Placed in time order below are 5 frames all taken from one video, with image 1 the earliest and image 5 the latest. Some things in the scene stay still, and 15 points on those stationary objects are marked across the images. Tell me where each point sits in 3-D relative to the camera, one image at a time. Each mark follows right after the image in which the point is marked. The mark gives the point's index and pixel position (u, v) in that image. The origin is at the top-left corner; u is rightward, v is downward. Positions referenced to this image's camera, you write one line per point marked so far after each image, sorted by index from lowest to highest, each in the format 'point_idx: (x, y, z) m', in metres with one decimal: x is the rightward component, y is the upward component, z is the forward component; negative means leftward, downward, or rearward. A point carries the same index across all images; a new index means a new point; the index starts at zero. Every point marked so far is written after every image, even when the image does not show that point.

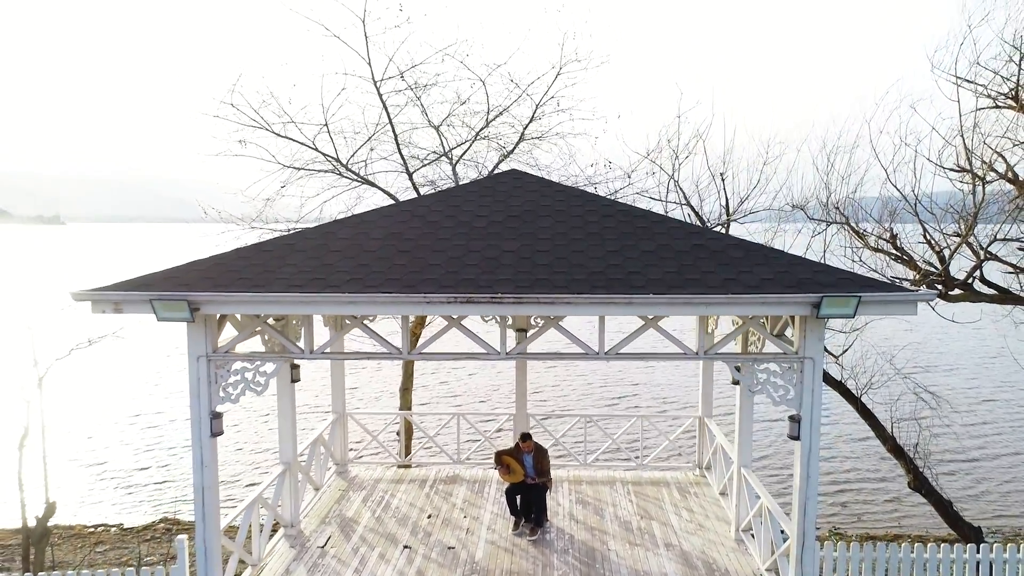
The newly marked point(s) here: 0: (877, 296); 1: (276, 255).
0: (+3.9, -0.1, +6.6) m
1: (-2.8, +0.4, +7.4) m
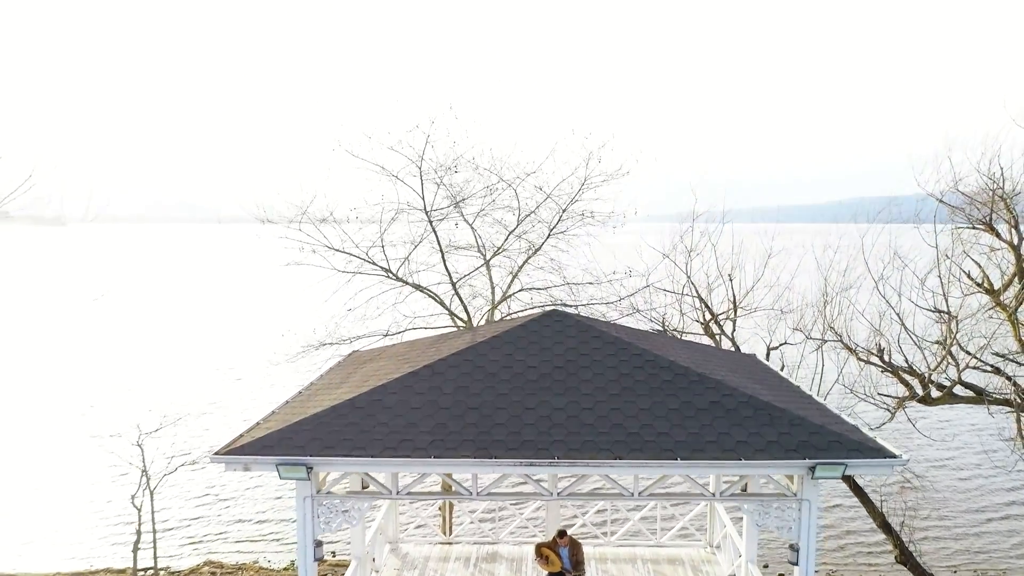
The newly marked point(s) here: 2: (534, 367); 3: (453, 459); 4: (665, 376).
0: (+4.6, -2.3, +8.2) m
1: (-2.1, -1.8, +9.0) m
2: (+0.4, -1.3, +9.8) m
3: (-0.8, -2.3, +8.2) m
4: (+2.4, -1.4, +9.6) m
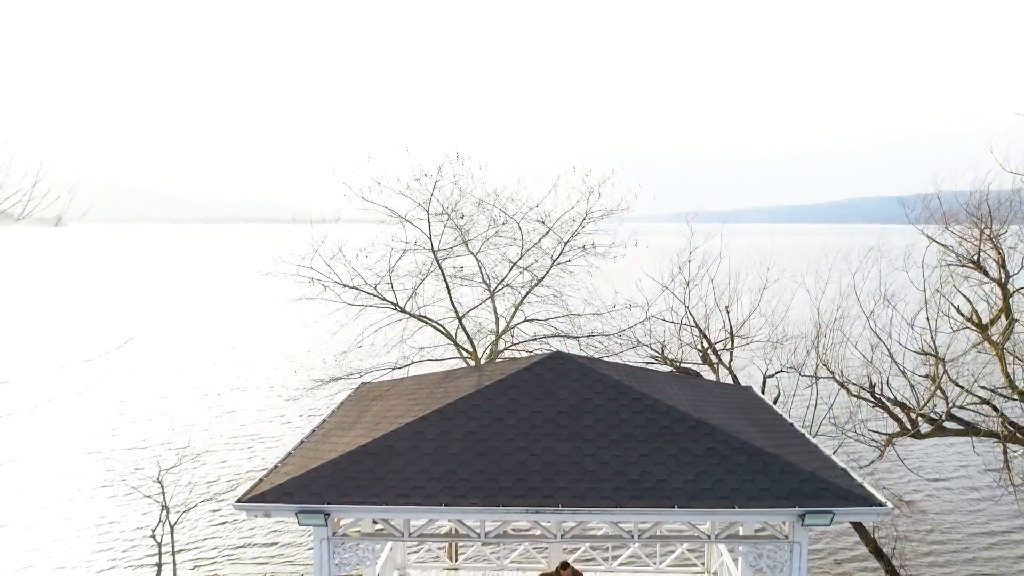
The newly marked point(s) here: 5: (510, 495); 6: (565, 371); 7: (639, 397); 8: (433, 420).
0: (+4.7, -3.1, +8.6) m
1: (-2.0, -2.6, +9.5) m
2: (+0.5, -2.1, +10.3) m
3: (-0.7, -3.1, +8.7) m
4: (+2.5, -2.2, +10.1) m
5: (0.0, -3.0, +8.9) m
6: (+0.9, -1.5, +11.1) m
7: (+2.2, -1.9, +10.6) m
8: (-1.3, -2.2, +10.1) m
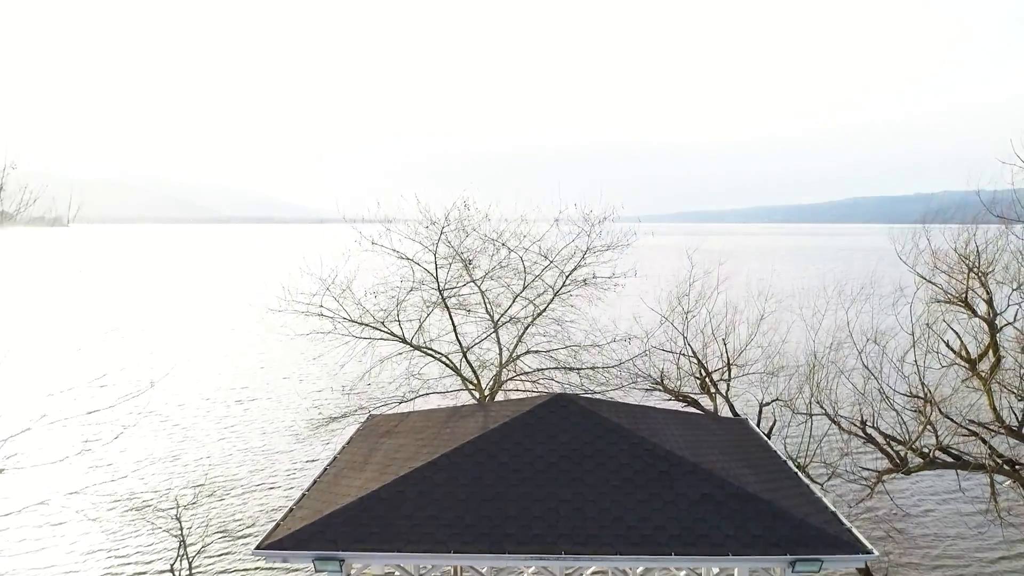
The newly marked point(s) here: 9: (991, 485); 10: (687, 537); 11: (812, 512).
0: (+4.8, -4.0, +9.1) m
1: (-1.9, -3.5, +10.0) m
2: (+0.5, -2.9, +10.7) m
3: (-0.6, -4.0, +9.2) m
4: (+2.5, -3.0, +10.5) m
5: (0.0, -3.9, +9.3) m
6: (+1.0, -2.4, +11.6) m
7: (+2.2, -2.7, +11.0) m
8: (-1.2, -3.0, +10.6) m
9: (+11.0, -4.5, +14.2) m
10: (+2.7, -3.8, +9.4) m
11: (+4.8, -3.6, +9.9) m
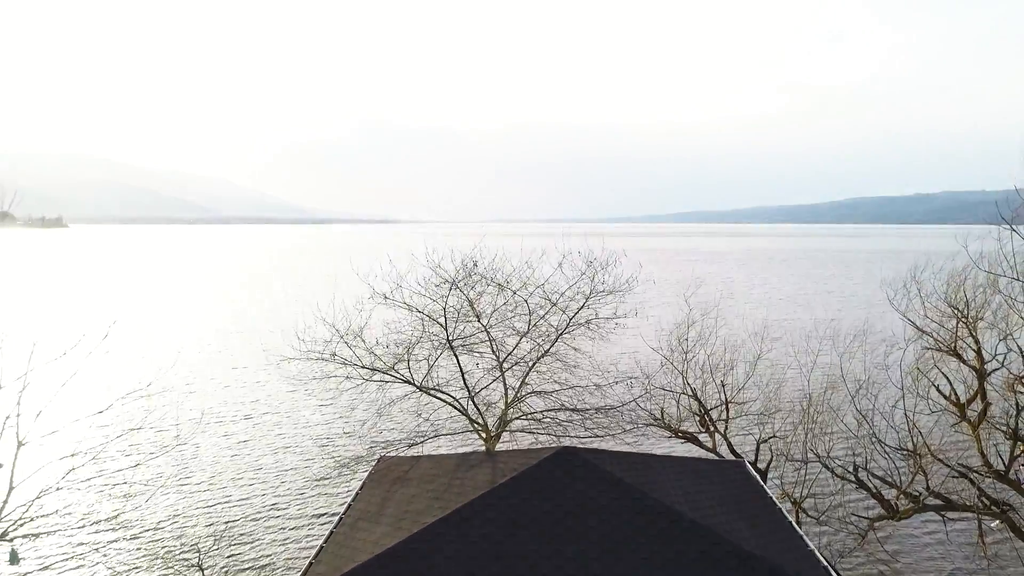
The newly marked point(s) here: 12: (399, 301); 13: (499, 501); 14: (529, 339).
0: (+4.9, -5.2, +9.7) m
1: (-1.8, -4.7, +10.5) m
2: (+0.7, -4.1, +11.3) m
3: (-0.5, -5.1, +9.7) m
4: (+2.7, -4.2, +11.1) m
5: (+0.2, -5.0, +9.9) m
6: (+1.2, -3.6, +12.1) m
7: (+2.4, -3.9, +11.6) m
8: (-1.1, -4.2, +11.1) m
9: (+11.1, -5.7, +14.7) m
10: (+2.8, -5.0, +10.0) m
11: (+5.0, -4.8, +10.5) m
12: (-3.1, -0.3, +17.1) m
13: (-0.2, -4.0, +11.5) m
14: (+0.5, -1.5, +17.5) m
